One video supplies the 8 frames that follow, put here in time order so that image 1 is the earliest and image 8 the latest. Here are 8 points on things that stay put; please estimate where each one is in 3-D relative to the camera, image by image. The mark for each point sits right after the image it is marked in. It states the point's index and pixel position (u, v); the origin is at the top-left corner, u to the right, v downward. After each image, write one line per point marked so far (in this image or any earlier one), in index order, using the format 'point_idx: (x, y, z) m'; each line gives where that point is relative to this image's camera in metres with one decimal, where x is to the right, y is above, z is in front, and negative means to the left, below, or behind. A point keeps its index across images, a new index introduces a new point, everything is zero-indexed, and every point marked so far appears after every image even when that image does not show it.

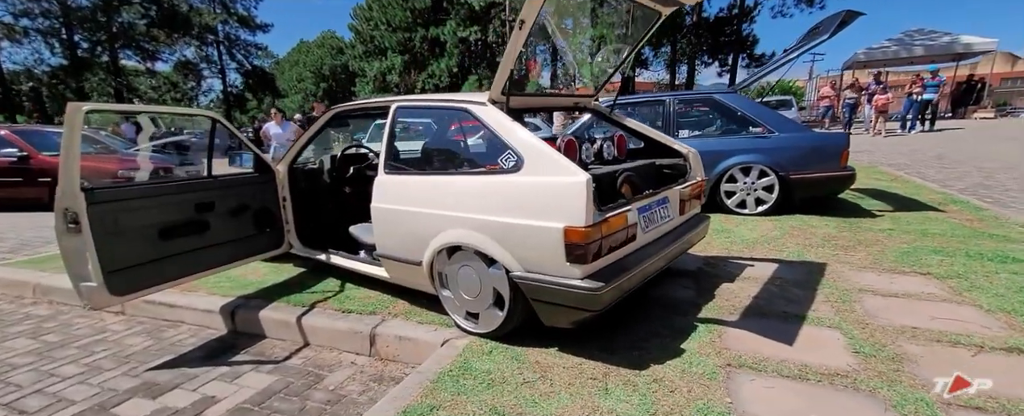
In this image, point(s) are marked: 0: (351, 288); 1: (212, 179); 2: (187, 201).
0: (-1.3, -0.6, +3.4) m
1: (-2.3, +0.2, +3.3) m
2: (-2.3, 0.0, +3.1) m
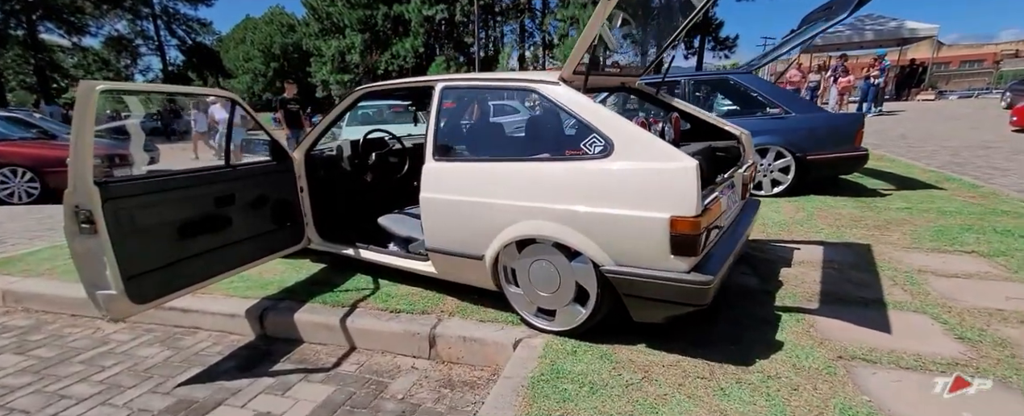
0: (-0.9, -0.6, +3.2) m
1: (-1.9, +0.3, +3.0) m
2: (-1.9, +0.1, +2.7) m
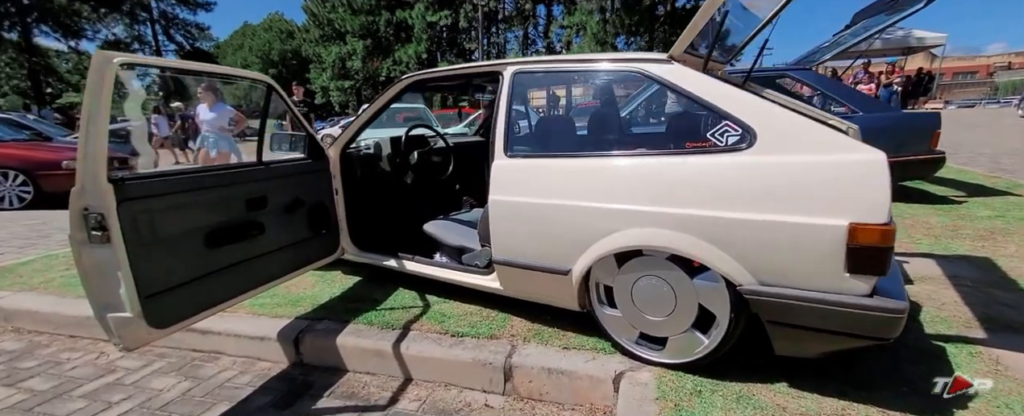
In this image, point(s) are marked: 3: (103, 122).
0: (-0.5, -0.6, +2.8) m
1: (-1.5, +0.3, +2.5) m
2: (-1.5, +0.1, +2.3) m
3: (-1.6, +0.3, +1.7) m
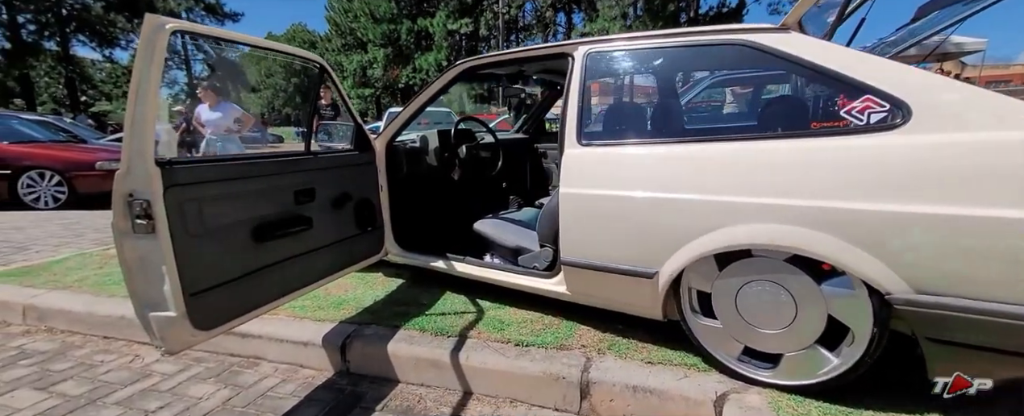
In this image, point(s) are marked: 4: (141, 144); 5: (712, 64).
0: (-0.1, -0.6, +2.5) m
1: (-1.1, +0.3, +2.4) m
2: (-1.1, +0.1, +2.1) m
3: (-1.3, +0.4, +1.6) m
4: (-1.3, +0.2, +1.5) m
5: (+0.9, +0.6, +1.8) m
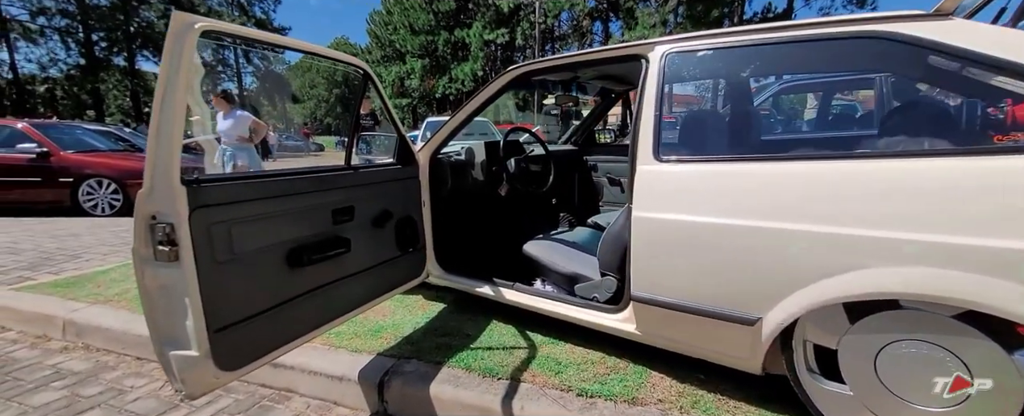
0: (+0.2, -0.7, +2.2) m
1: (-0.8, +0.2, +2.2) m
2: (-0.8, 0.0, +1.9) m
3: (-1.1, +0.3, +1.4) m
4: (-1.1, +0.2, +1.3) m
5: (+1.1, +0.5, +1.5) m
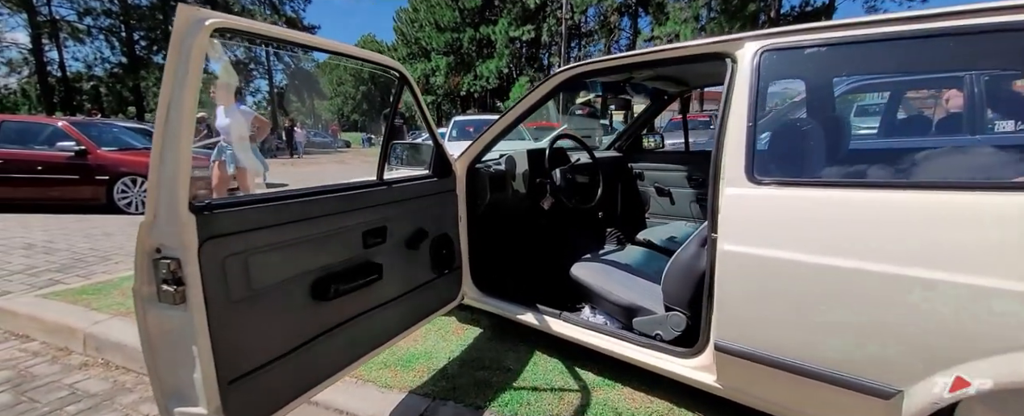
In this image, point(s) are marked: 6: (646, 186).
0: (+0.4, -0.8, +1.9) m
1: (-0.6, +0.1, +1.9) m
2: (-0.6, -0.1, +1.7) m
3: (-0.9, +0.2, +1.1) m
4: (-0.9, +0.1, +1.1) m
5: (+1.3, +0.4, +1.2) m
6: (+1.1, +0.2, +3.5) m
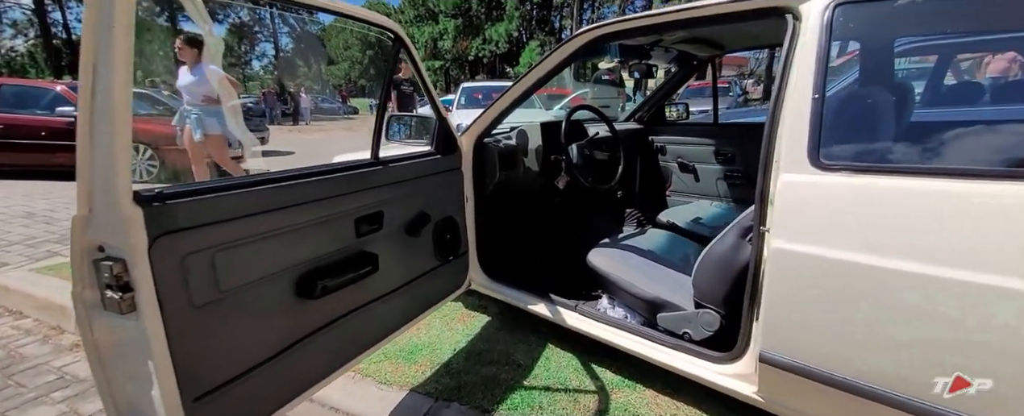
0: (+0.5, -0.7, +1.8) m
1: (-0.5, +0.2, +1.7) m
2: (-0.6, 0.0, +1.5) m
3: (-0.8, +0.2, +0.9) m
4: (-0.9, +0.1, +0.9) m
5: (+1.4, +0.4, +0.9) m
6: (+1.2, +0.4, +3.3) m
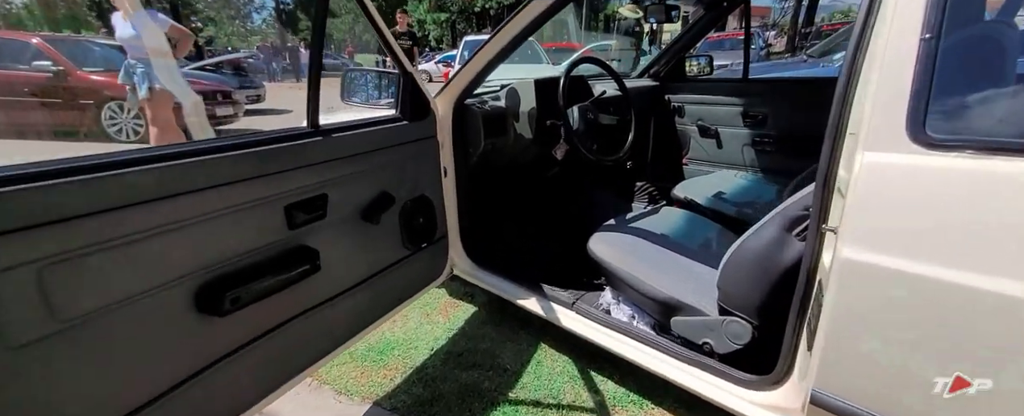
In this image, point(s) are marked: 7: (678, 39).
0: (+0.4, -0.7, +1.5) m
1: (-0.6, +0.2, +1.3) m
2: (-0.6, 0.0, +1.1) m
3: (-0.9, +0.2, +0.6) m
4: (-0.9, +0.1, +0.6) m
5: (+1.3, +0.4, +0.5) m
6: (+1.2, +0.6, +2.8) m
7: (+1.1, +1.1, +2.7) m
